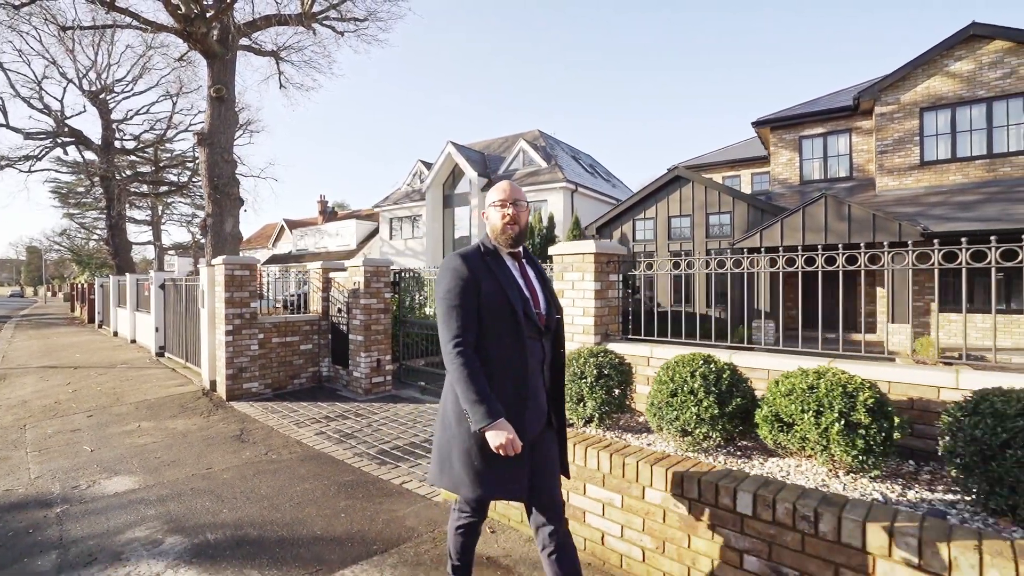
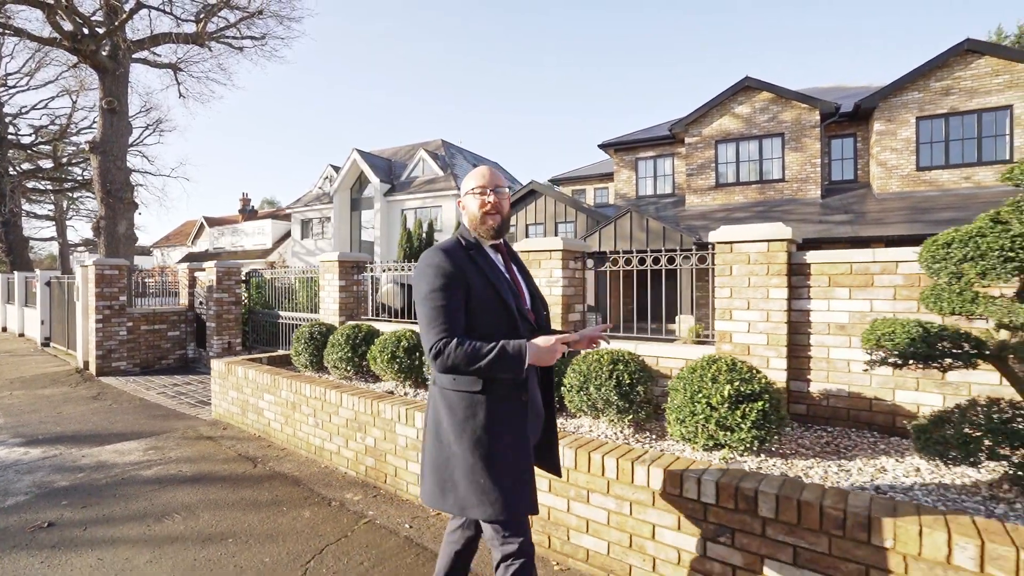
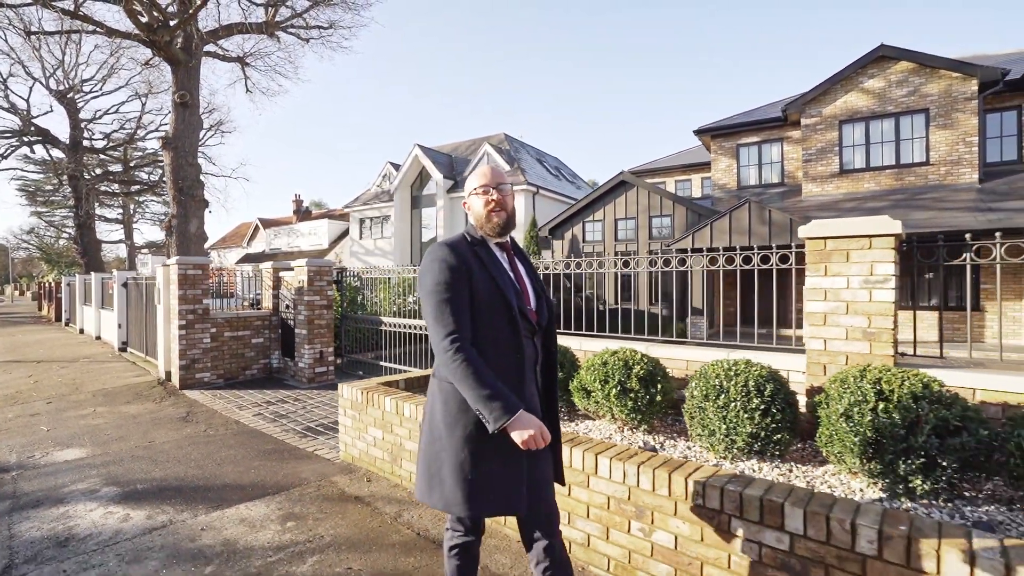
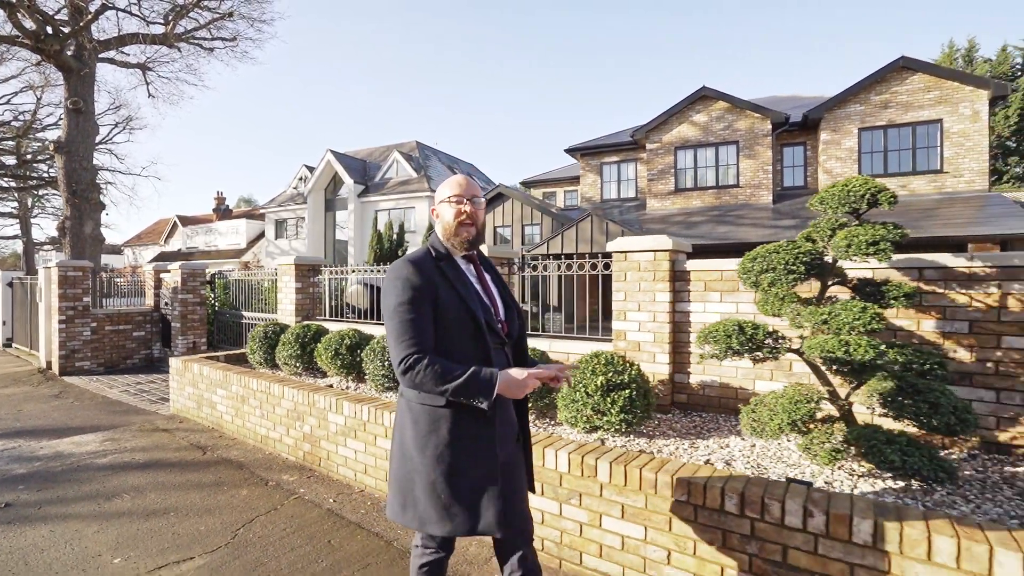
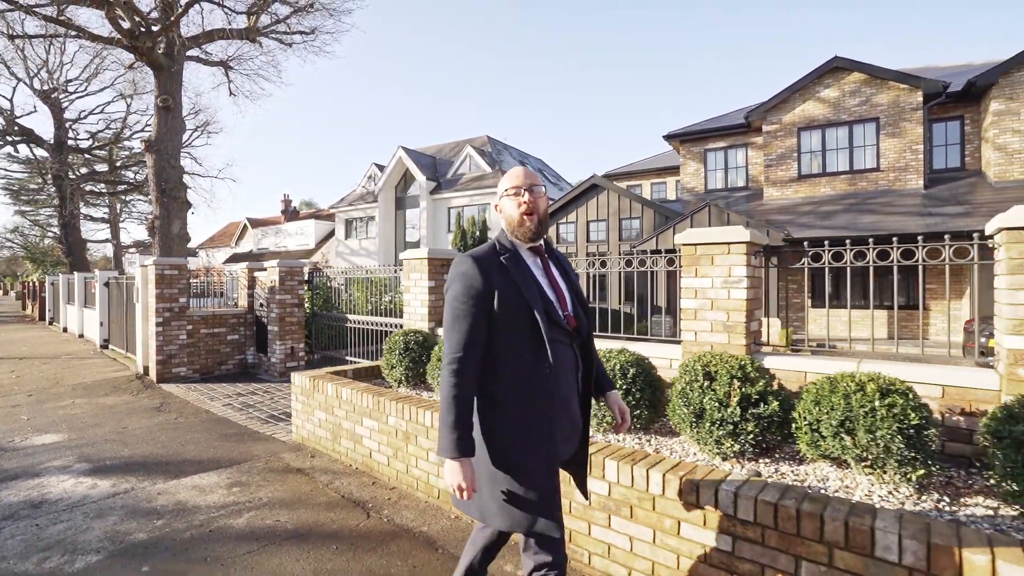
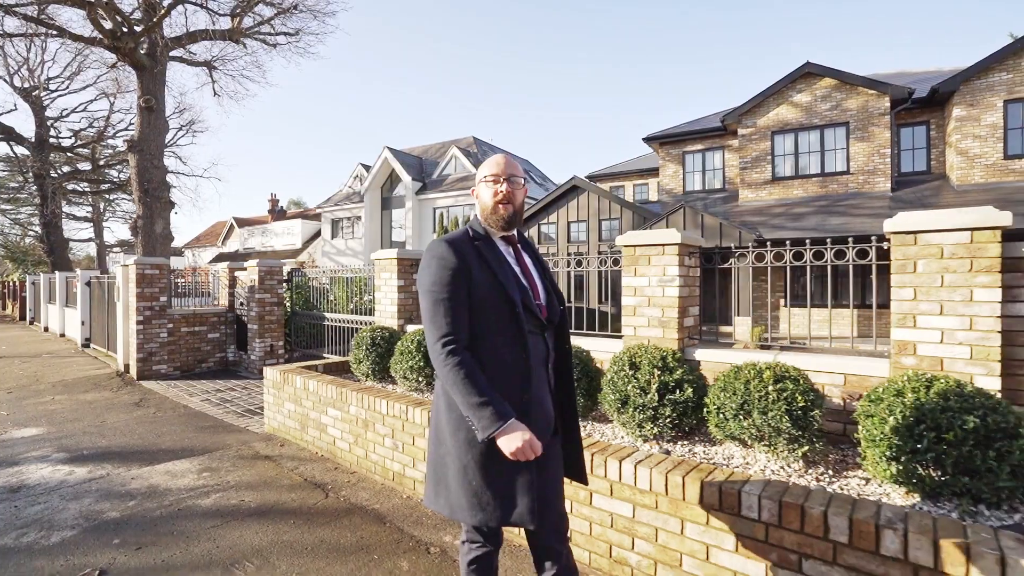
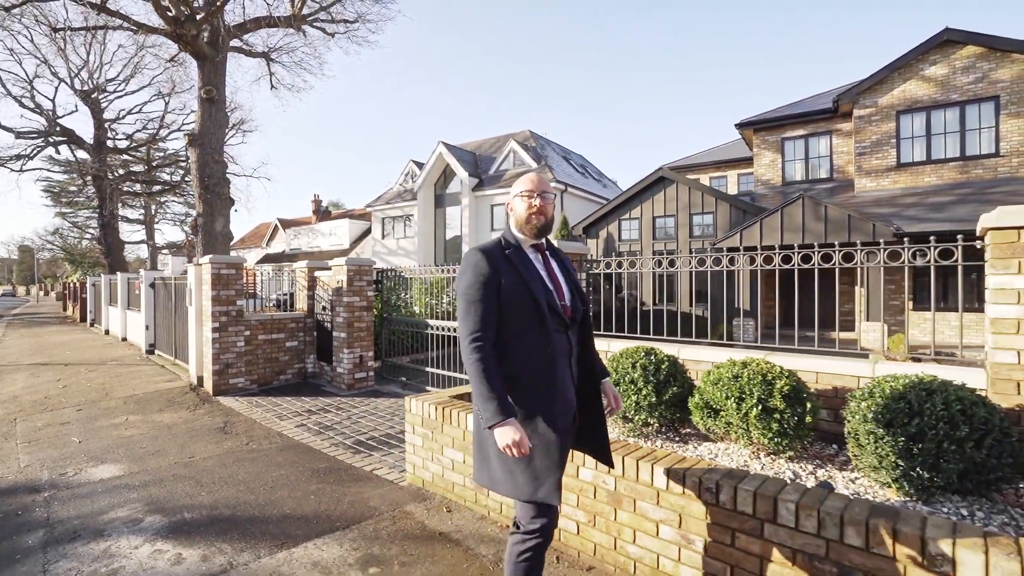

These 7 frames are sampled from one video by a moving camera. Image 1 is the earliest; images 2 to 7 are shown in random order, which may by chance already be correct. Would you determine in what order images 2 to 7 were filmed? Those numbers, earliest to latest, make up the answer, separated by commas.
7, 3, 5, 6, 2, 4
